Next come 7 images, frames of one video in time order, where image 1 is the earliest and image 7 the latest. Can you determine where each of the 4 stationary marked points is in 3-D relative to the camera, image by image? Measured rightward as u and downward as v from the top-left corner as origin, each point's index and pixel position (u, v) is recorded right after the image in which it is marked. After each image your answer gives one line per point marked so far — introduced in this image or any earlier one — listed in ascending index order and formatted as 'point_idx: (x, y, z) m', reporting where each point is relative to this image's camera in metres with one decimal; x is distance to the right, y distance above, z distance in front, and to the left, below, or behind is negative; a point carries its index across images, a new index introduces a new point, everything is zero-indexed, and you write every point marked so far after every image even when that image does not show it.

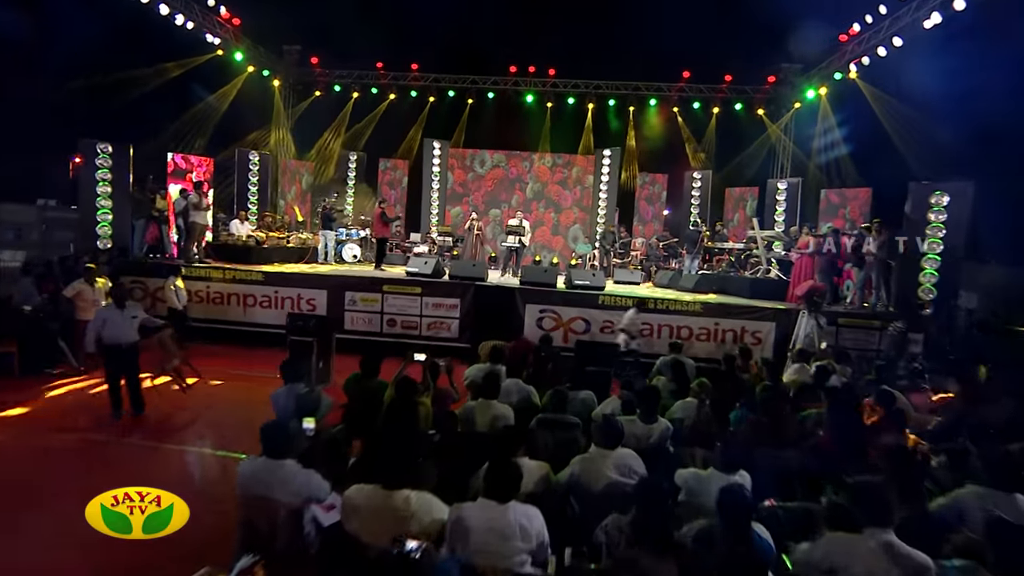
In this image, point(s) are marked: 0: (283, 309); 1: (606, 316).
0: (-3.8, -0.4, +13.4) m
1: (+1.5, -0.5, +12.7) m
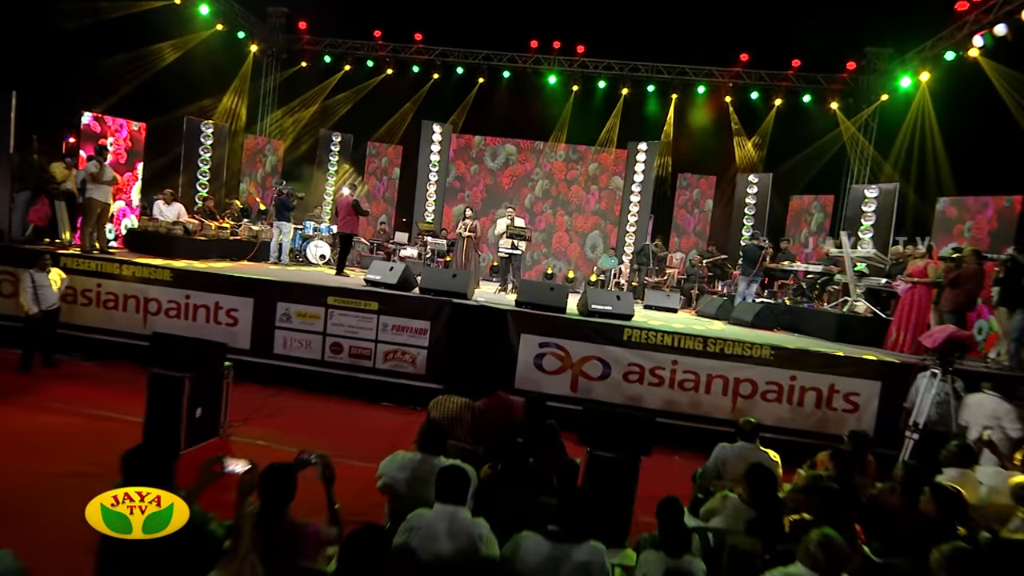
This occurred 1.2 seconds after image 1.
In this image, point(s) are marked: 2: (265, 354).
0: (-3.9, -0.4, +9.9) m
1: (+1.4, -0.8, +9.0) m
2: (-3.0, -0.8, +9.8) m
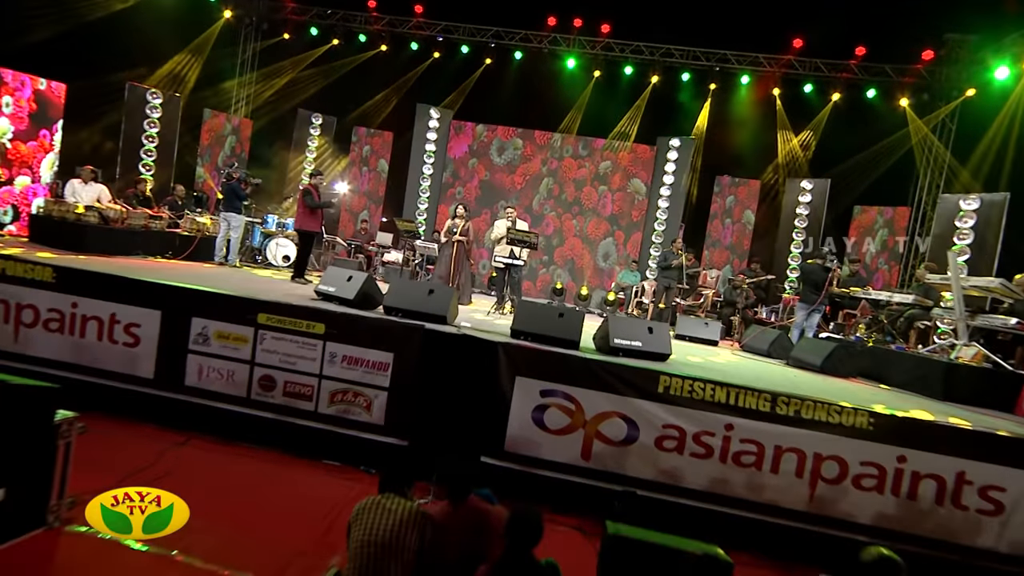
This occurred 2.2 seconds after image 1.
0: (-4.0, -0.5, +7.4) m
1: (+1.3, -1.0, +6.5) m
2: (-3.1, -0.9, +7.3) m
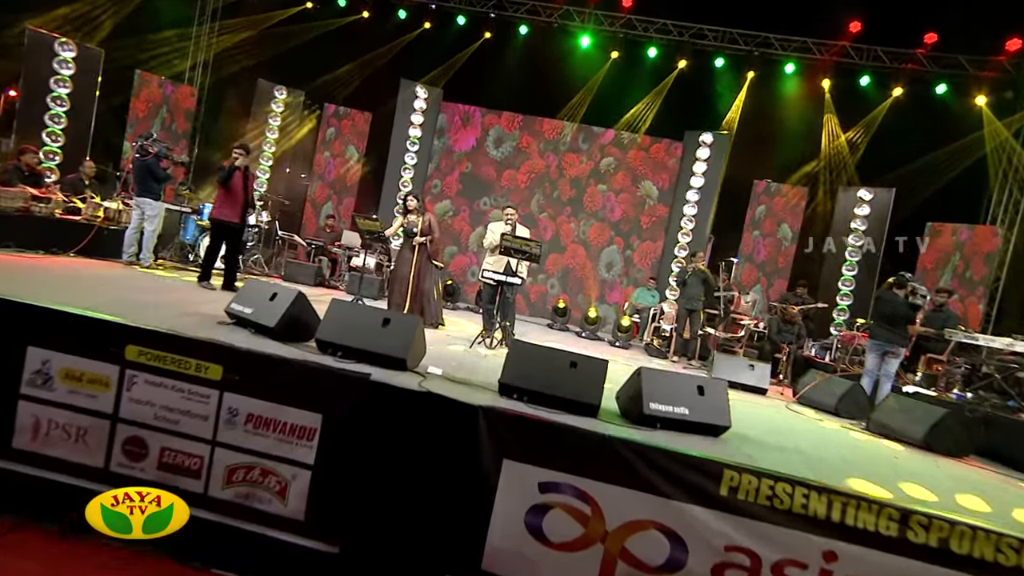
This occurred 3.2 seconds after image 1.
0: (-4.1, -0.5, +5.1) m
1: (+1.2, -1.3, +4.2) m
2: (-3.2, -1.0, +4.9) m
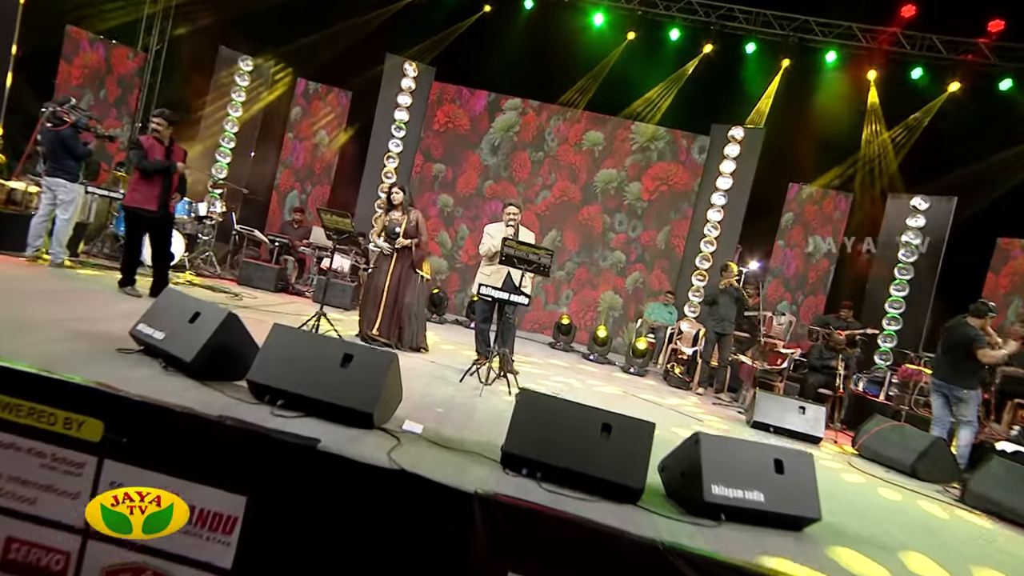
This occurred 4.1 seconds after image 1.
0: (-4.0, -0.5, +3.5) m
1: (+1.2, -1.5, +2.7) m
2: (-3.1, -1.0, +3.4) m
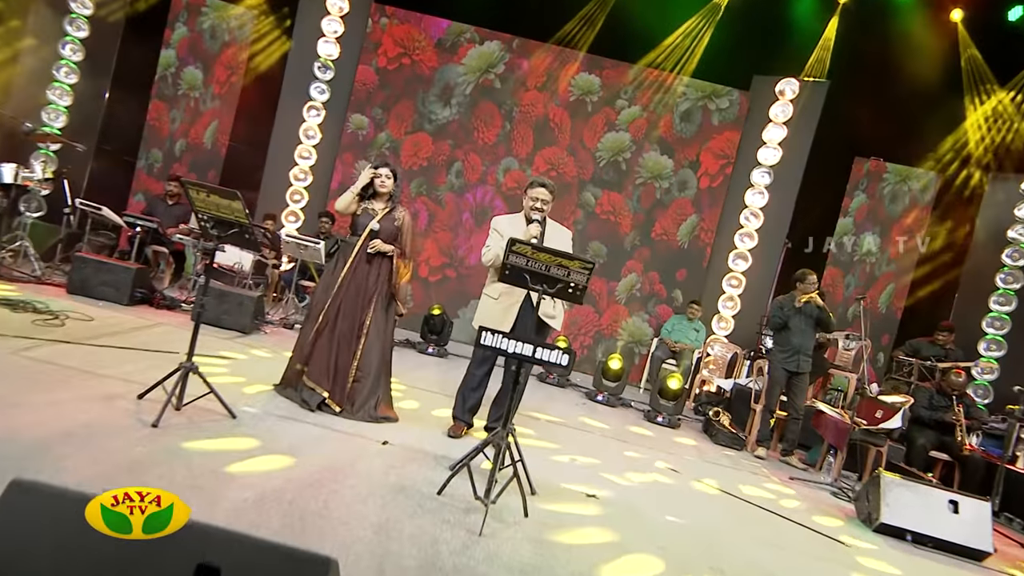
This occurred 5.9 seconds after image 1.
0: (-3.7, -0.8, +0.5) m
1: (+1.6, -1.8, +0.2) m
2: (-2.8, -1.3, +0.5) m
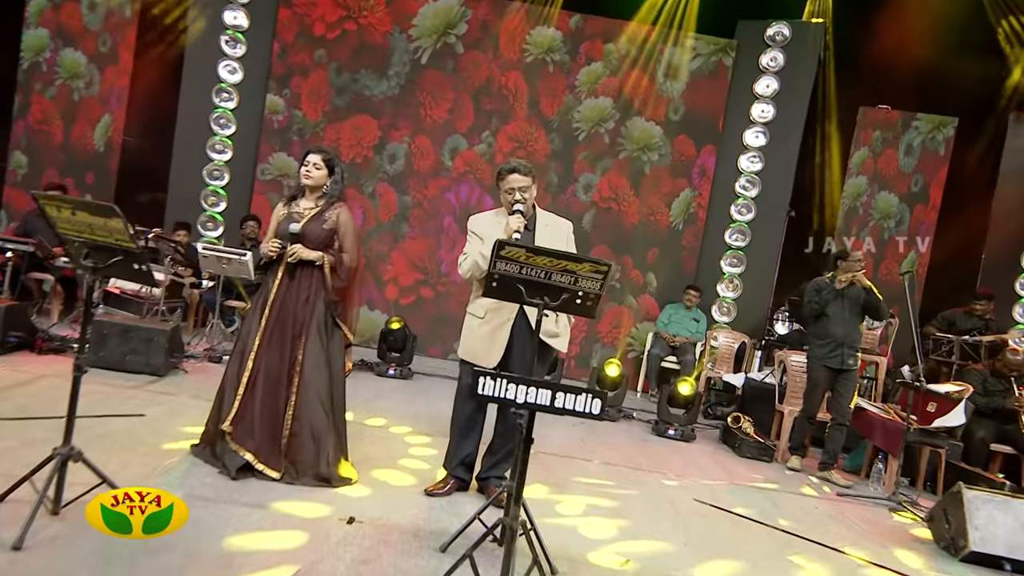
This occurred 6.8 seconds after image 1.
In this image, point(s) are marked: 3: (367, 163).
0: (-3.4, -1.2, -0.7) m
1: (+2.0, -1.8, -0.6) m
2: (-2.5, -1.6, -0.7) m
3: (-1.4, +1.3, +7.9) m
